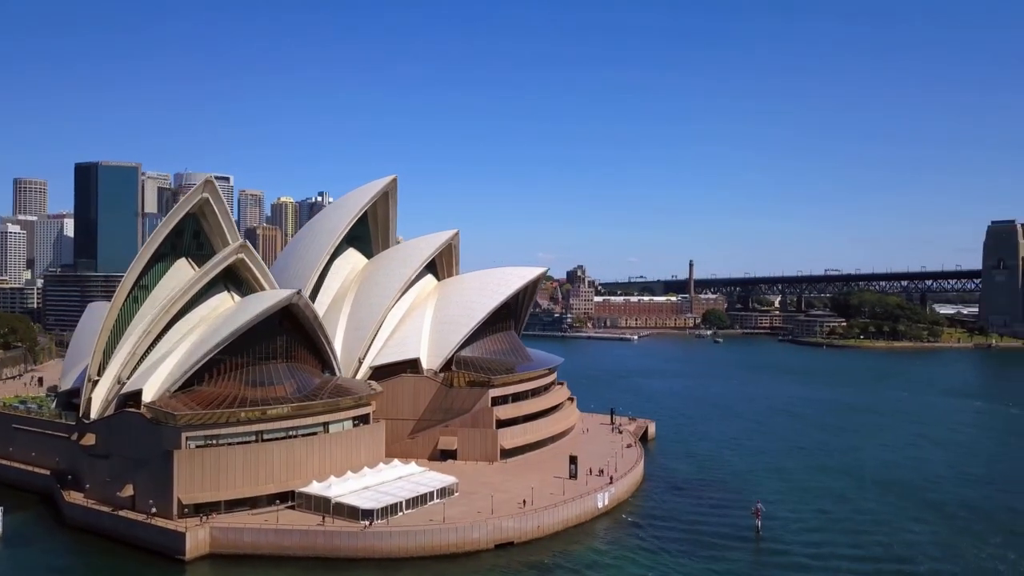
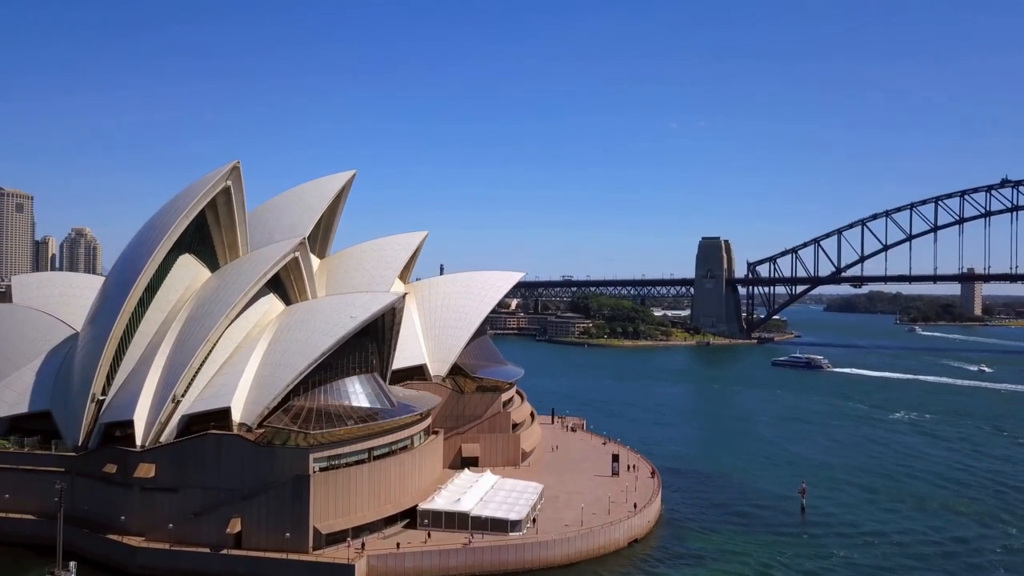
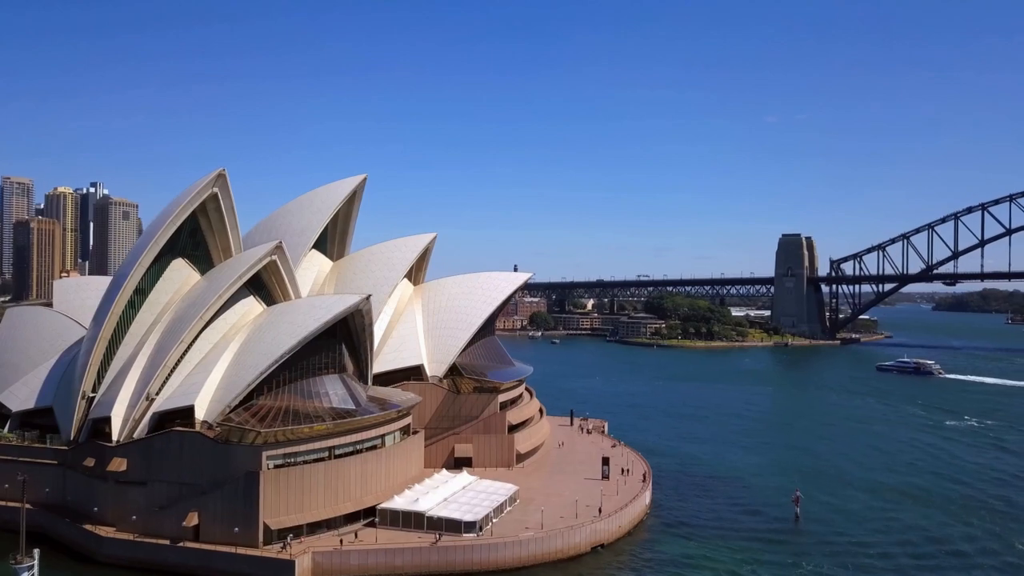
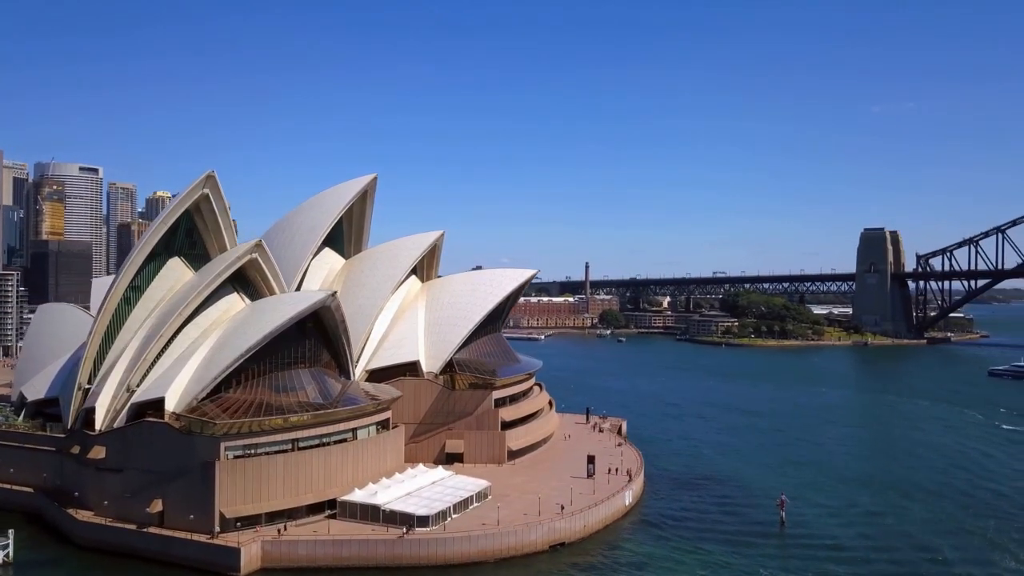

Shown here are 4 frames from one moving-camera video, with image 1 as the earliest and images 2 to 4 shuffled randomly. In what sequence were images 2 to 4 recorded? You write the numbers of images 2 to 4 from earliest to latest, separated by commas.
4, 3, 2
